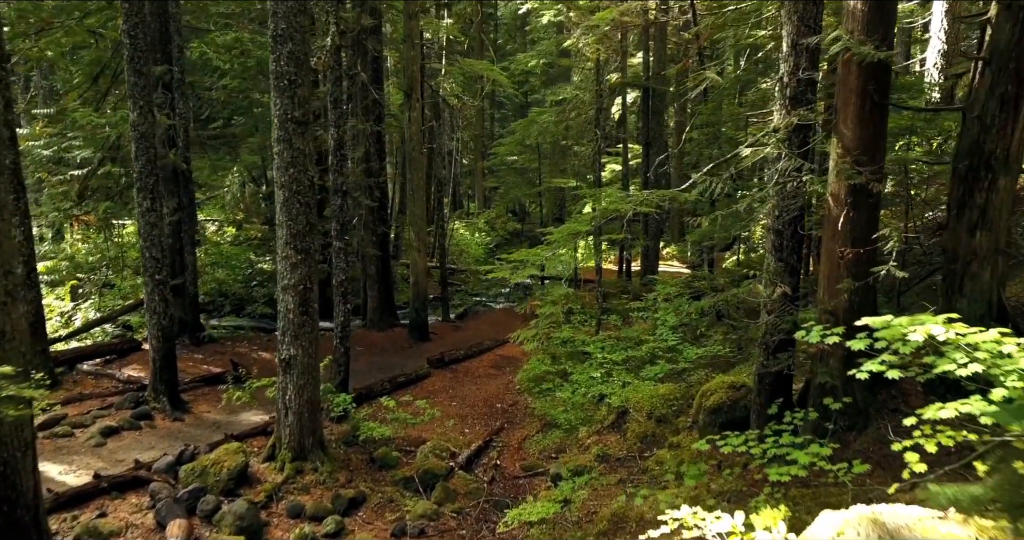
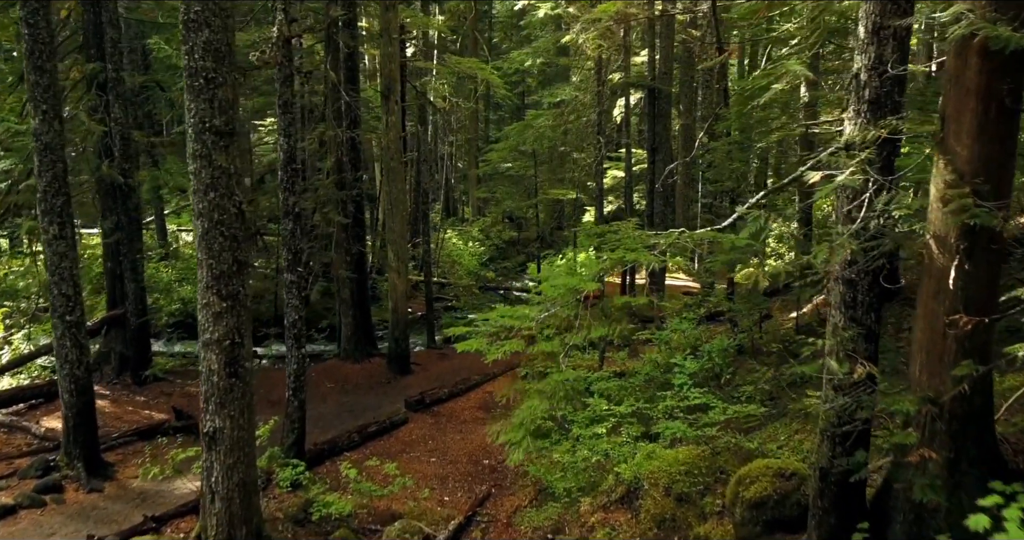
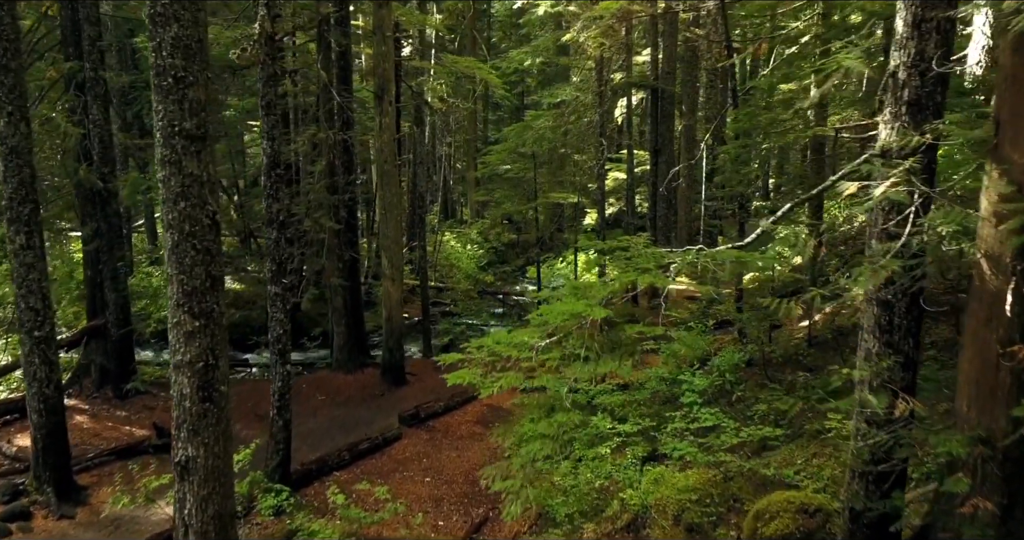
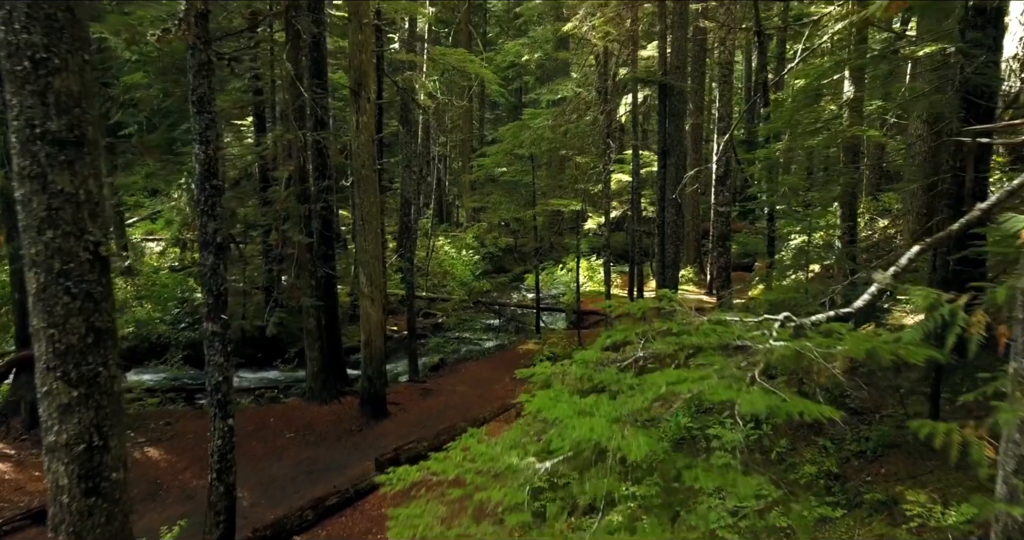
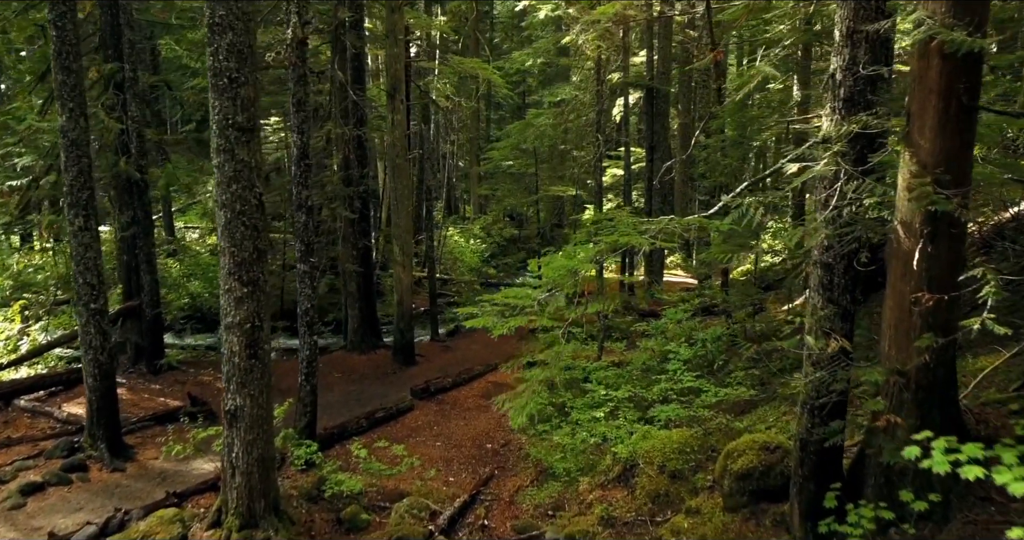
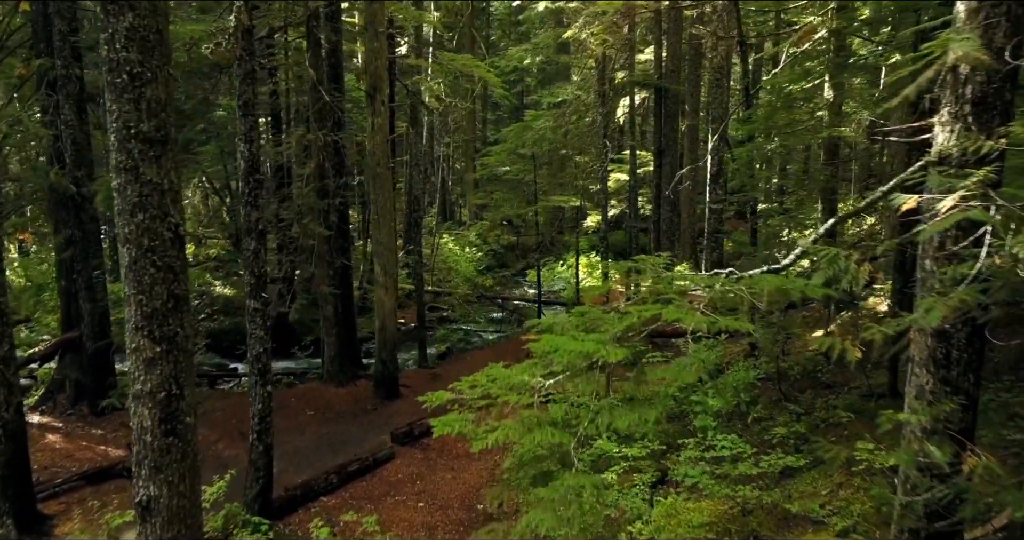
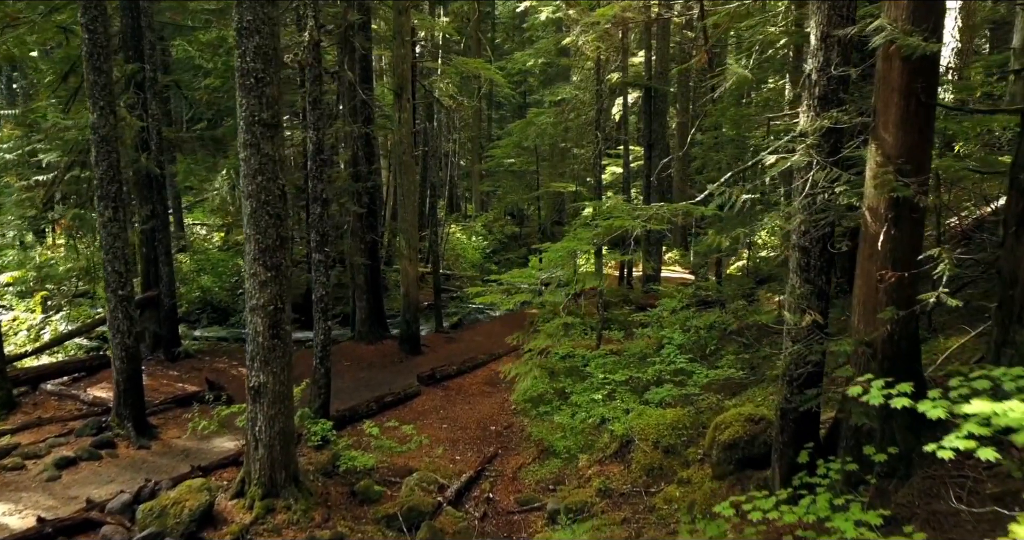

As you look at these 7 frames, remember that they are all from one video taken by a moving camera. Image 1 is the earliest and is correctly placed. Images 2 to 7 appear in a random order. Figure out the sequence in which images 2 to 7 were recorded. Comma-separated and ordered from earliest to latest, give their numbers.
7, 5, 2, 3, 6, 4
